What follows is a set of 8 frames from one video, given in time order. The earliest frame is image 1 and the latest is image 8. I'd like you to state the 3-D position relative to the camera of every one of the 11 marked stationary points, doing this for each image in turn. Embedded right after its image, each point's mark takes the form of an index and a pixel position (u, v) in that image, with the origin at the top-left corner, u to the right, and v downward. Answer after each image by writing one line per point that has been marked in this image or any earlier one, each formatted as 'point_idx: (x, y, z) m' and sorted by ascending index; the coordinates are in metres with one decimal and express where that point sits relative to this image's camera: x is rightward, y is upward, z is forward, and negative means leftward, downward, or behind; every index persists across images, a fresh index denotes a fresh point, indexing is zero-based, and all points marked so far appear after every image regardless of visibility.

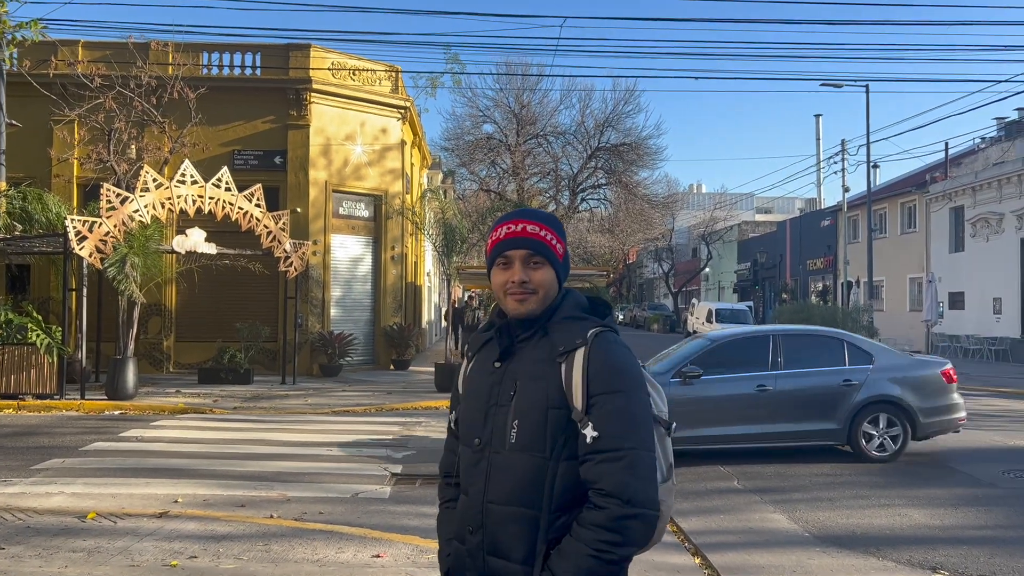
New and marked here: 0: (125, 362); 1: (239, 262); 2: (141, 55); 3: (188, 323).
0: (-6.6, -1.2, +14.5) m
1: (-6.1, +0.6, +19.0) m
2: (-8.0, +5.0, +18.4) m
3: (-7.2, -0.8, +19.1) m
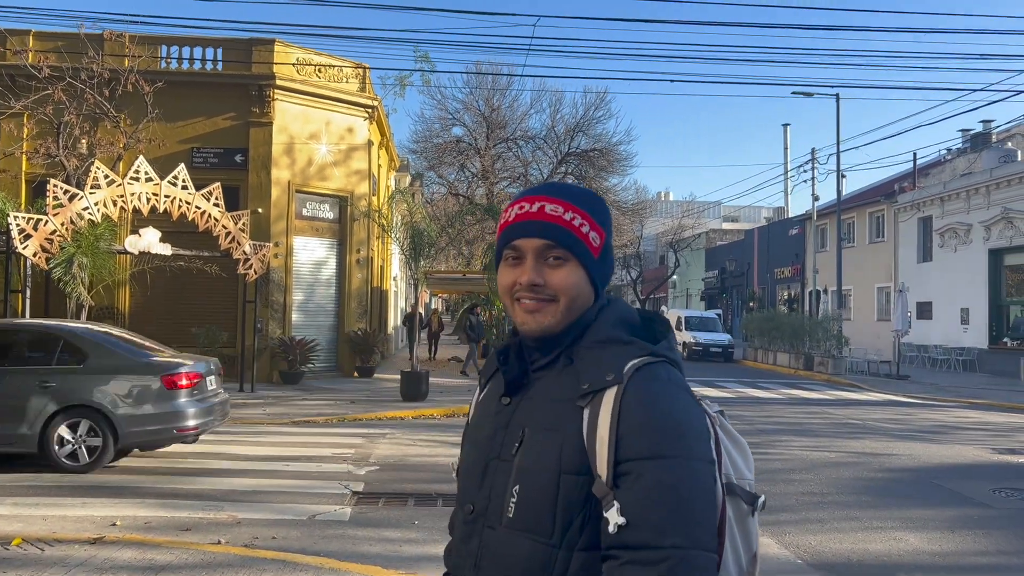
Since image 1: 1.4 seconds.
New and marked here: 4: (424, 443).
0: (-7.1, -1.3, +13.7) m
1: (-6.7, +0.5, +18.2) m
2: (-8.6, +5.0, +17.6) m
3: (-7.9, -0.8, +18.3) m
4: (-1.1, -2.0, +11.2) m
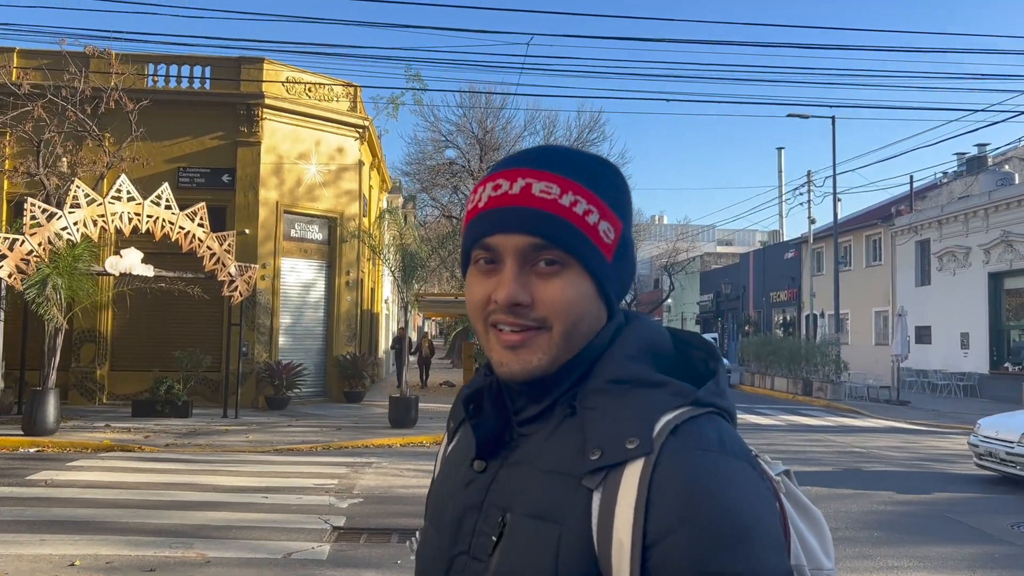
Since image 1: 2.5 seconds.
0: (-7.2, -1.6, +13.2) m
1: (-6.9, 0.0, +17.8) m
2: (-8.7, +4.5, +17.2) m
3: (-8.0, -1.3, +17.8) m
4: (-1.3, -2.3, +10.7) m
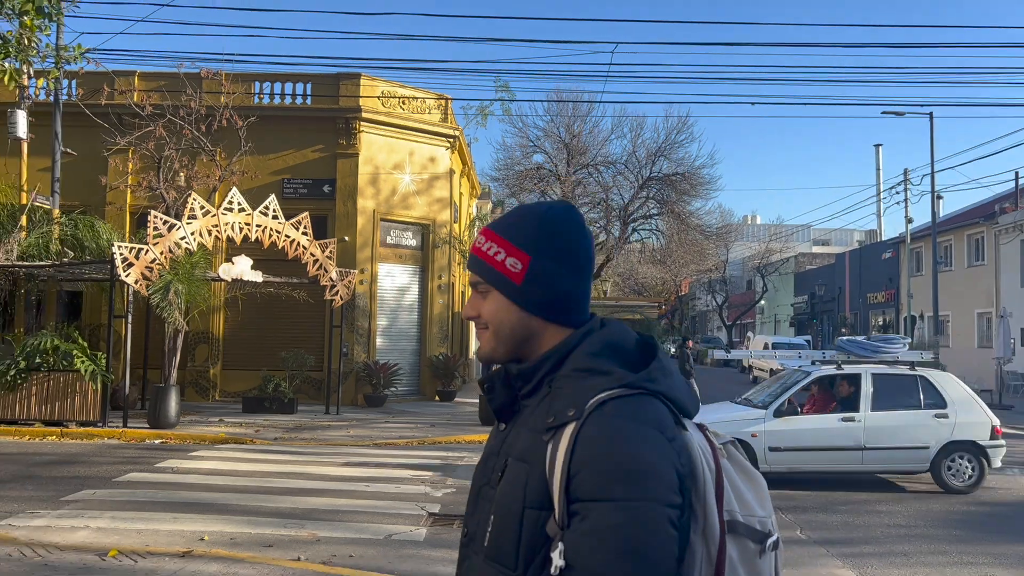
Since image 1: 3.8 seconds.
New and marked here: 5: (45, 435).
0: (-5.8, -1.7, +14.4) m
1: (-5.0, -0.1, +18.9) m
2: (-6.9, +4.4, +18.6) m
3: (-6.2, -1.4, +19.0) m
4: (-0.1, -2.4, +11.3) m
5: (-7.5, -2.4, +13.7) m
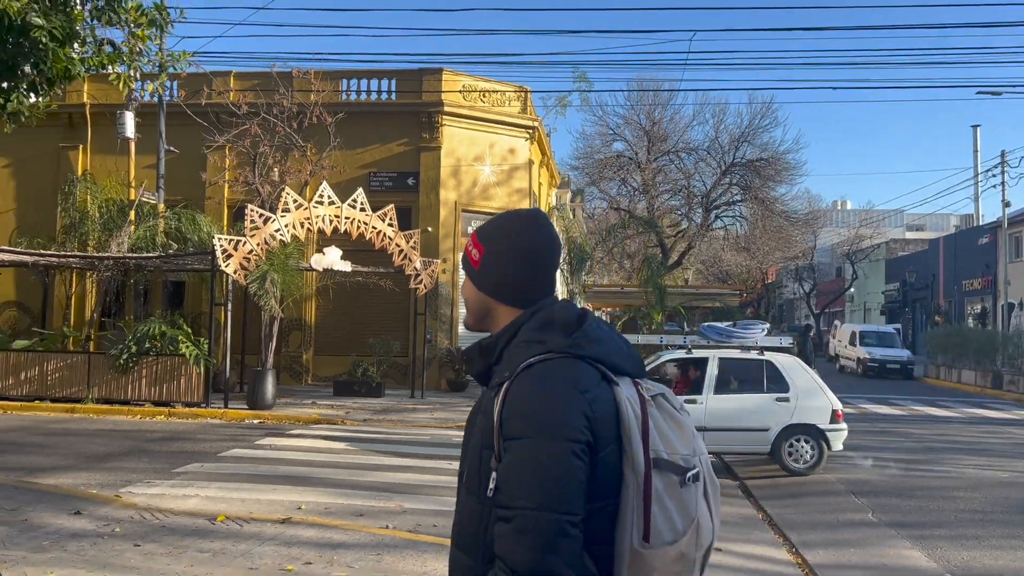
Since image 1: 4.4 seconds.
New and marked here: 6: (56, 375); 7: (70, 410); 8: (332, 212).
0: (-4.4, -1.5, +15.3) m
1: (-3.2, +0.2, +19.7) m
2: (-5.2, +4.7, +19.5) m
3: (-4.3, -1.1, +19.9) m
4: (+0.9, -2.2, +11.6) m
5: (-6.2, -2.2, +14.8) m
6: (-8.4, -1.6, +15.7) m
7: (-7.8, -2.1, +15.1) m
8: (-3.4, +1.5, +16.3) m
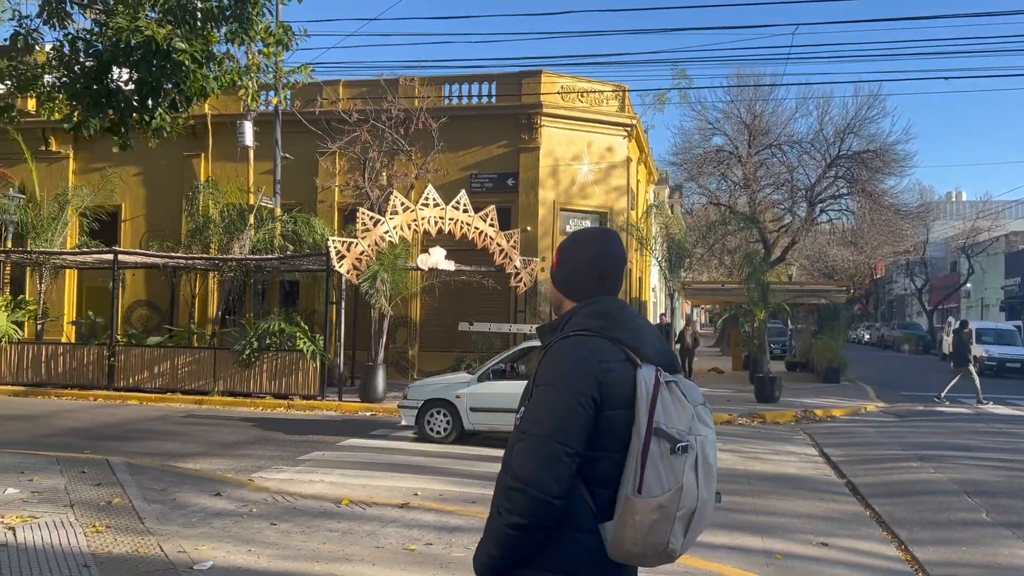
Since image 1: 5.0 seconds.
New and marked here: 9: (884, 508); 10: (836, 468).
0: (-2.5, -1.5, +16.0) m
1: (-0.9, +0.2, +20.2) m
2: (-2.9, +4.7, +20.3) m
3: (-2.0, -1.1, +20.6) m
4: (+2.3, -2.2, +11.8) m
5: (-4.3, -2.2, +15.8) m
6: (-6.4, -1.6, +16.9) m
7: (-5.9, -2.1, +16.2) m
8: (-1.5, +1.5, +16.9) m
9: (+3.7, -2.2, +8.5) m
10: (+4.1, -2.3, +10.7) m
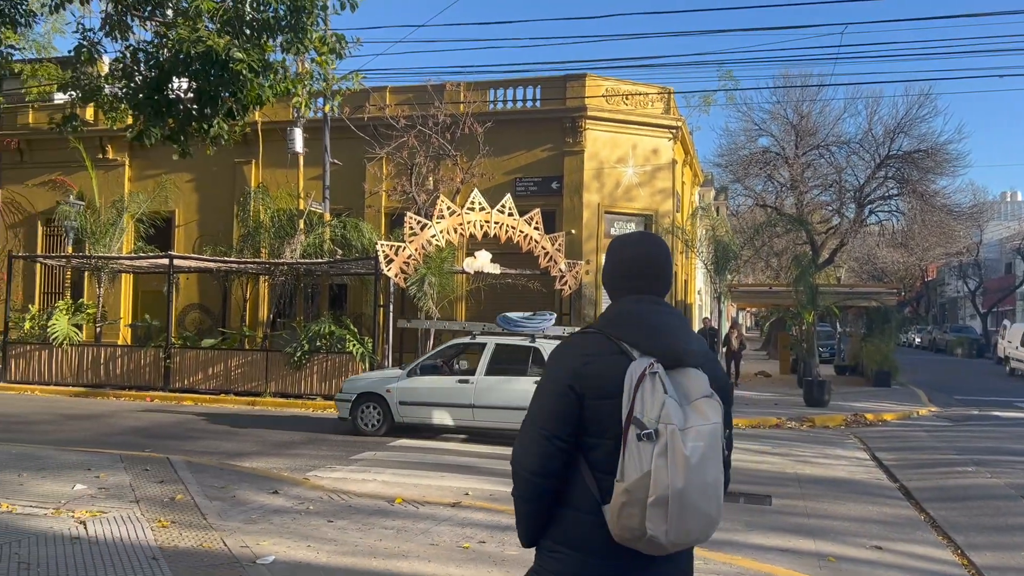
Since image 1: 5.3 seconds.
0: (-1.7, -1.6, +16.2) m
1: (+0.2, +0.2, +20.4) m
2: (-1.8, +4.6, +20.5) m
3: (-0.9, -1.2, +20.8) m
4: (+3.0, -2.2, +11.8) m
5: (-3.5, -2.3, +16.0) m
6: (-5.5, -1.7, +17.3) m
7: (-5.0, -2.2, +16.5) m
8: (-0.6, +1.4, +17.0) m
9: (+4.2, -2.2, +8.4) m
10: (+4.7, -2.3, +10.6) m
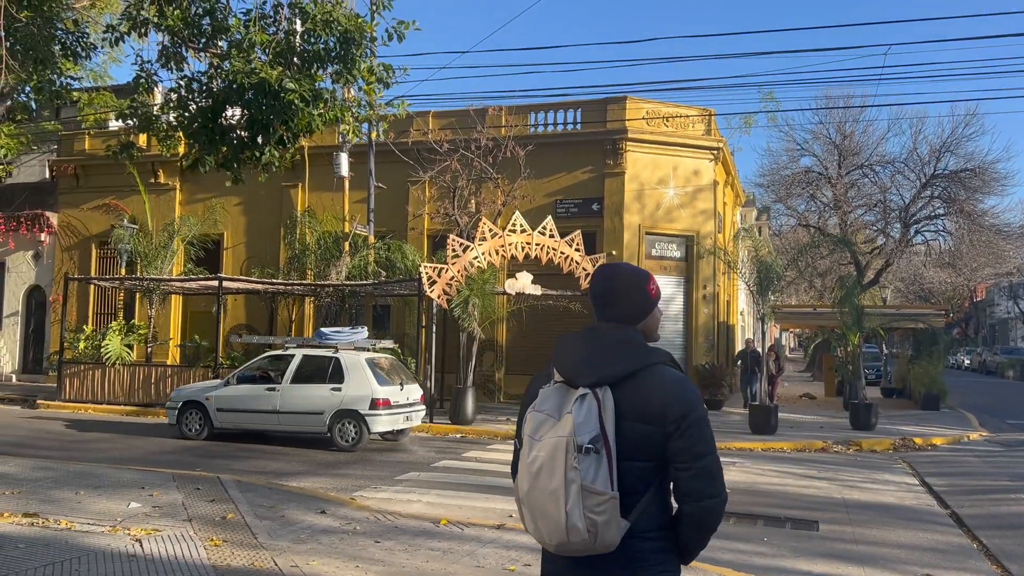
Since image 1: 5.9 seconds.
0: (-0.9, -2.0, +16.4) m
1: (+1.2, -0.3, +20.4) m
2: (-0.8, +4.1, +20.8) m
3: (+0.1, -1.7, +20.9) m
4: (+3.6, -2.5, +11.7) m
5: (-2.7, -2.7, +16.2) m
6: (-4.7, -2.1, +17.6) m
7: (-4.2, -2.6, +16.8) m
8: (+0.3, +1.0, +17.2) m
9: (+4.6, -2.4, +8.3) m
10: (+5.2, -2.6, +10.4) m
